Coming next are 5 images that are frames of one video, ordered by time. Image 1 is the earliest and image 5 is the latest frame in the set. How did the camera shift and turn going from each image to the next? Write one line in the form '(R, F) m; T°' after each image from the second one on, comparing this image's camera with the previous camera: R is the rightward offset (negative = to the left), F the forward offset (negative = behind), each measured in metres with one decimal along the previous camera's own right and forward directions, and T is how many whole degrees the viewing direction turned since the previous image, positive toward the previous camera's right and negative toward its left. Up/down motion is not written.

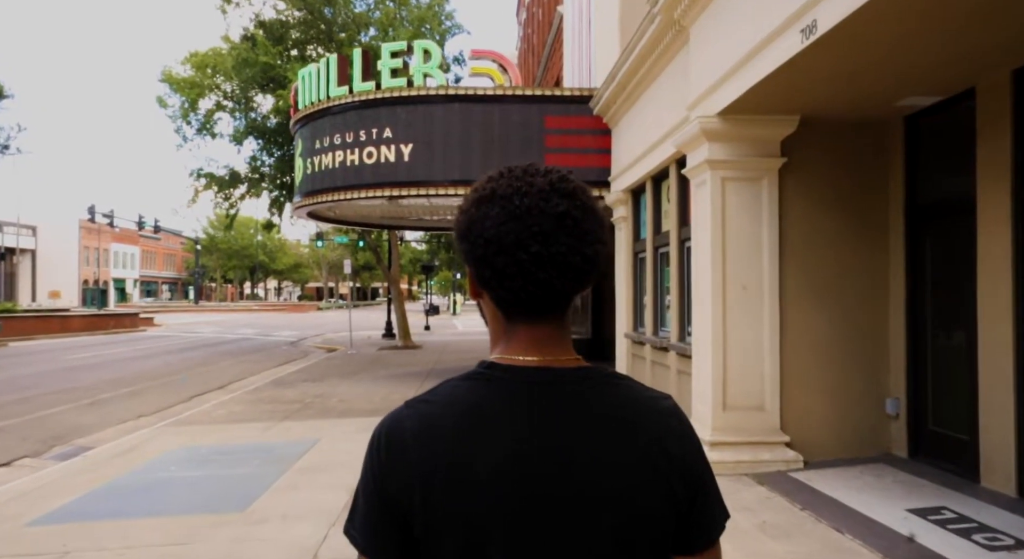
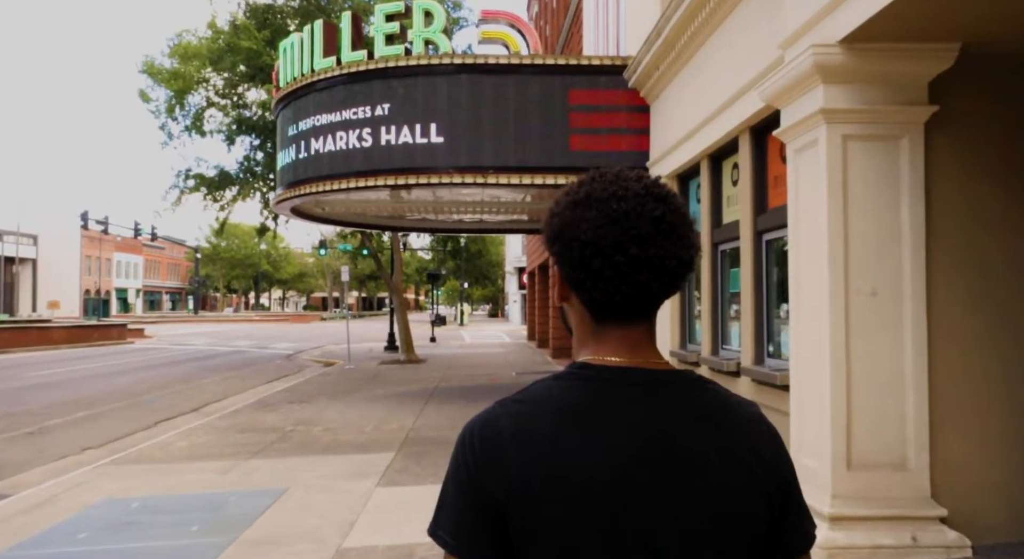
(-0.1, +2.0) m; -1°
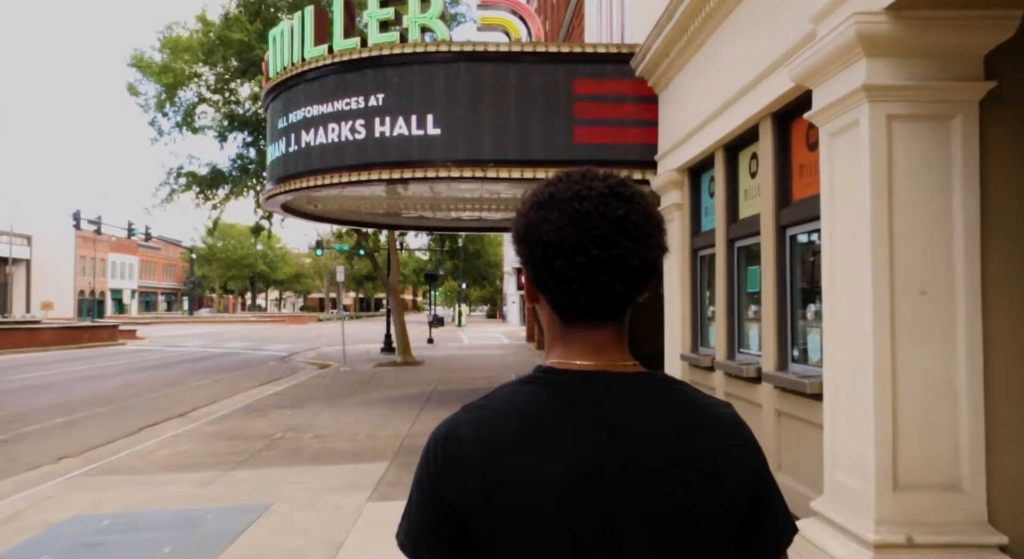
(0.0, +0.5) m; 0°
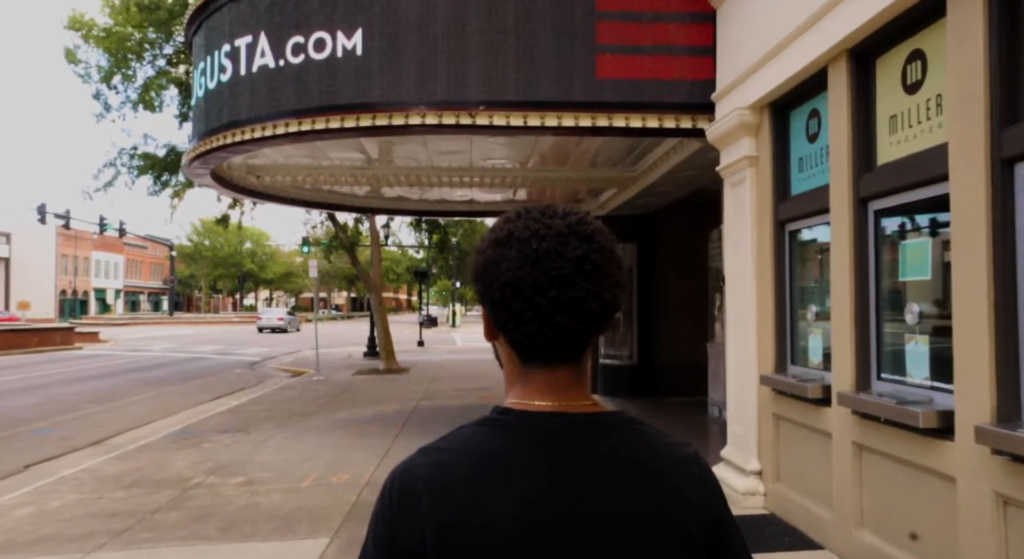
(0.0, +2.7) m; 0°
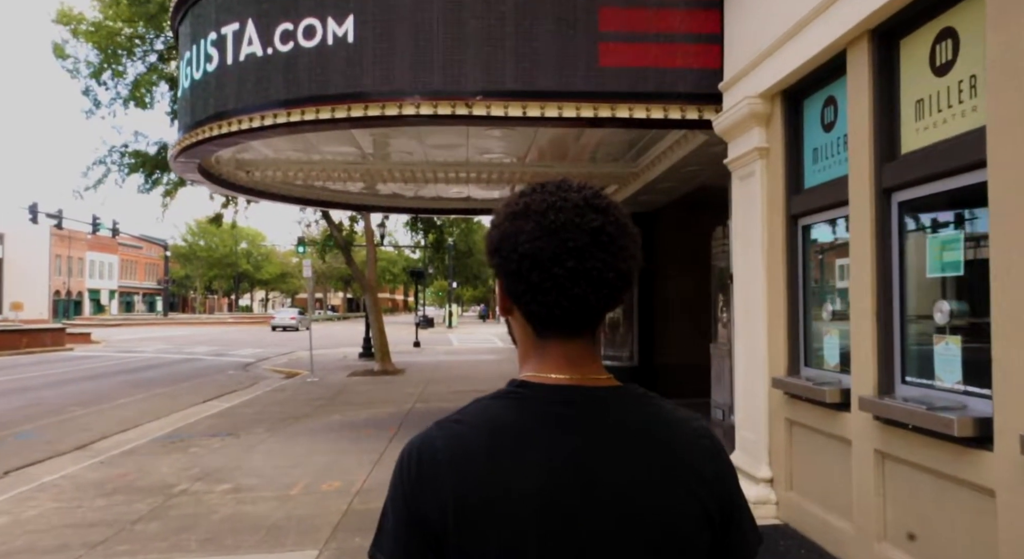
(0.0, +0.3) m; 0°
